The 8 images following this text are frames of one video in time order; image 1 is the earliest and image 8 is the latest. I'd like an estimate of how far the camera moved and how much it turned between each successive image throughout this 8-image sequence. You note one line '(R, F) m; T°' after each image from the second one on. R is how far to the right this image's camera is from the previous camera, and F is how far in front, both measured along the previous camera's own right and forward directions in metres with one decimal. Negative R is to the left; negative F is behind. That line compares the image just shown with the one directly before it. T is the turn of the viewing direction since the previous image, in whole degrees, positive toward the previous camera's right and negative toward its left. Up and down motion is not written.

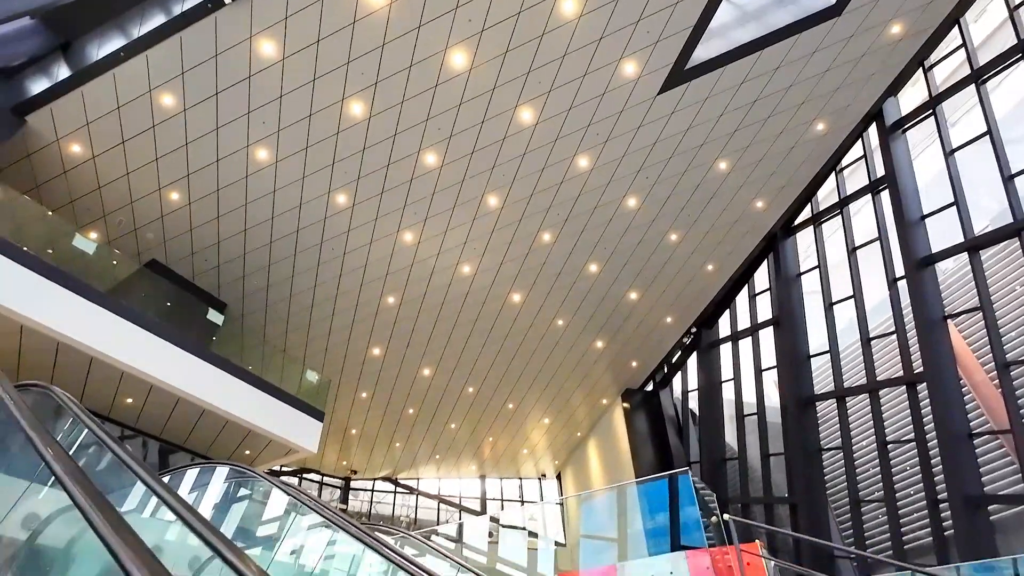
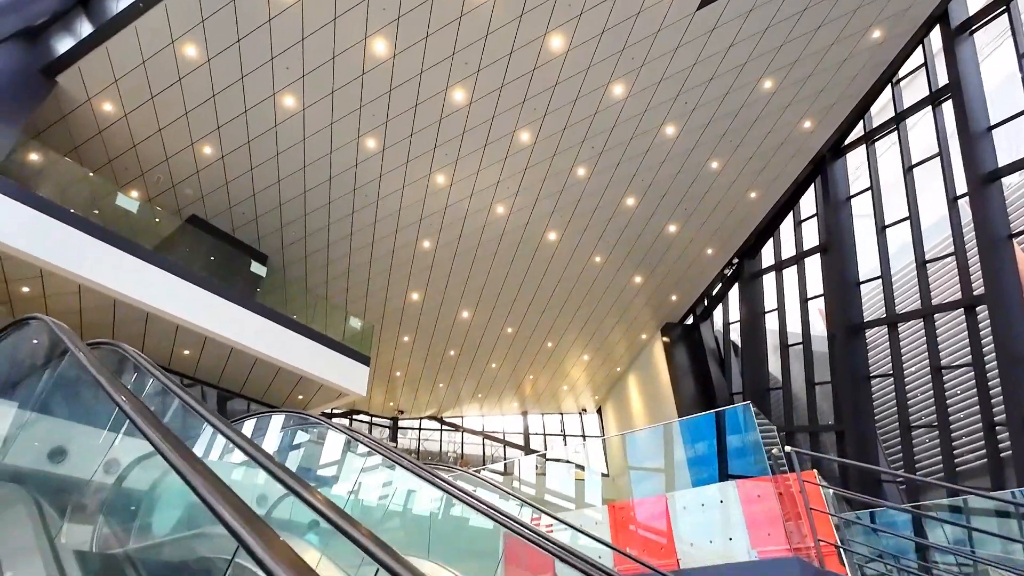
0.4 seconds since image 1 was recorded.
(-0.1, +0.1) m; -3°
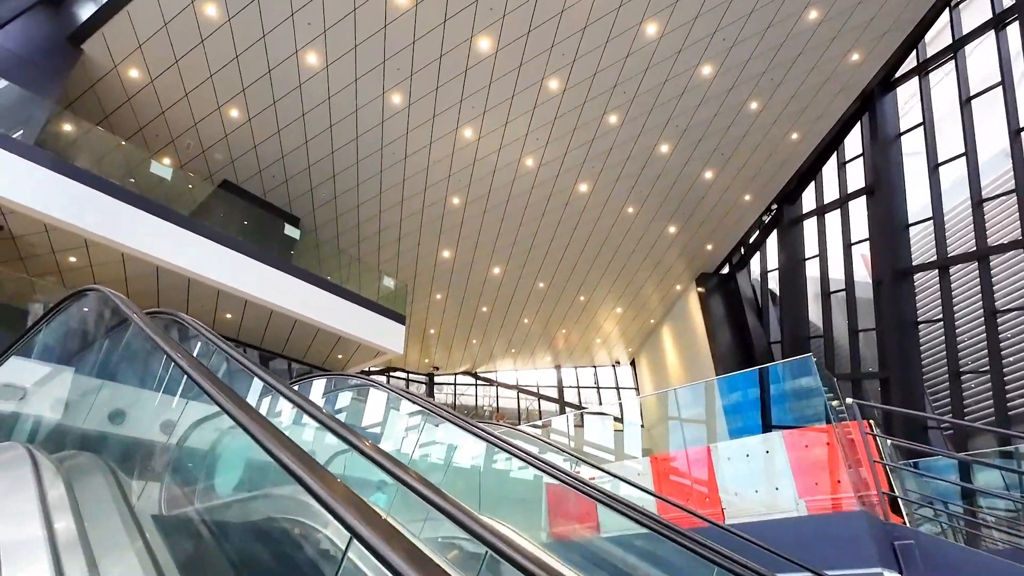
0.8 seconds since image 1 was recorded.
(-0.1, +0.1) m; -3°
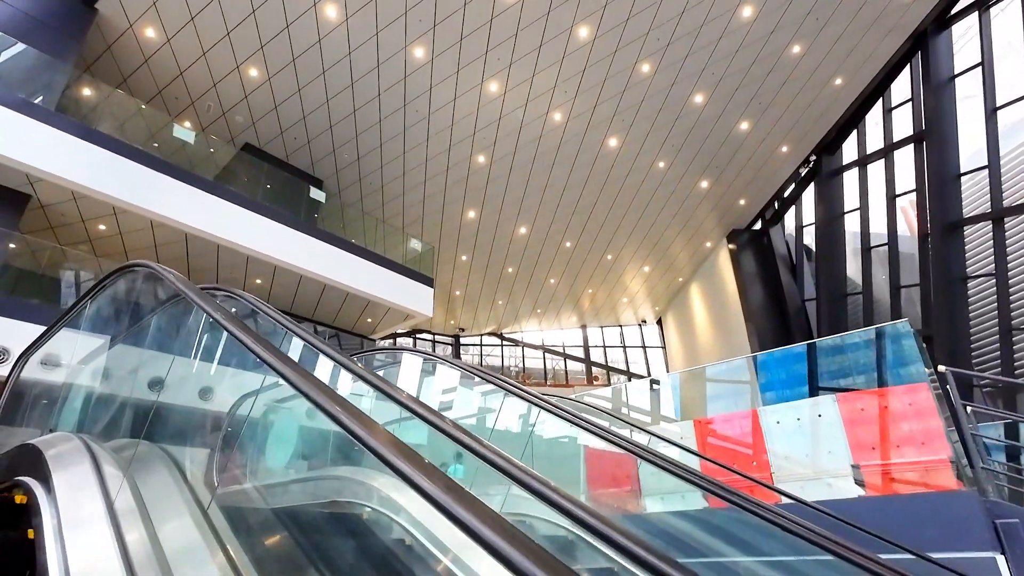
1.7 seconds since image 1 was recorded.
(-0.2, +0.2) m; -2°
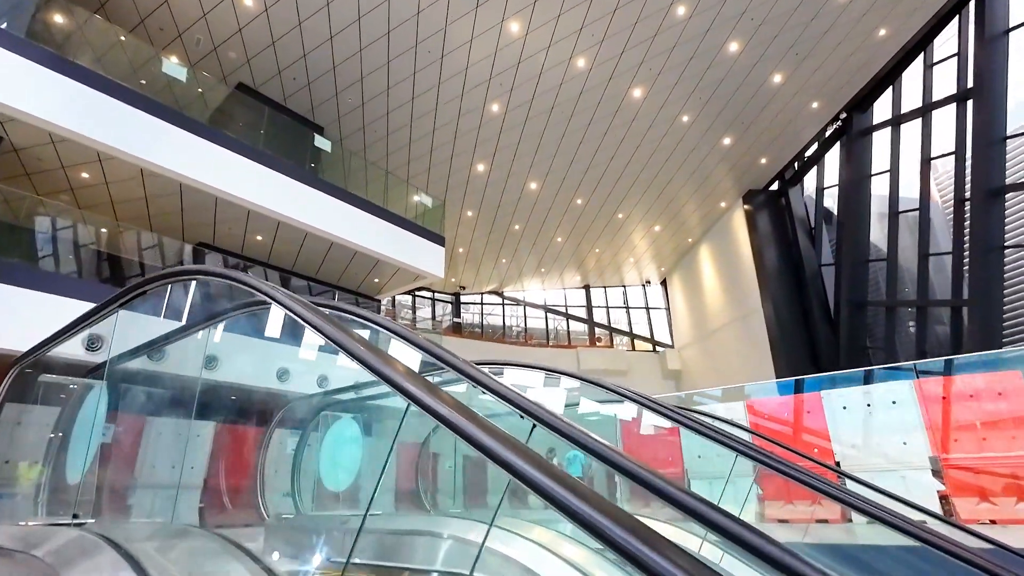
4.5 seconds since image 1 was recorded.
(-0.5, +0.6) m; +2°
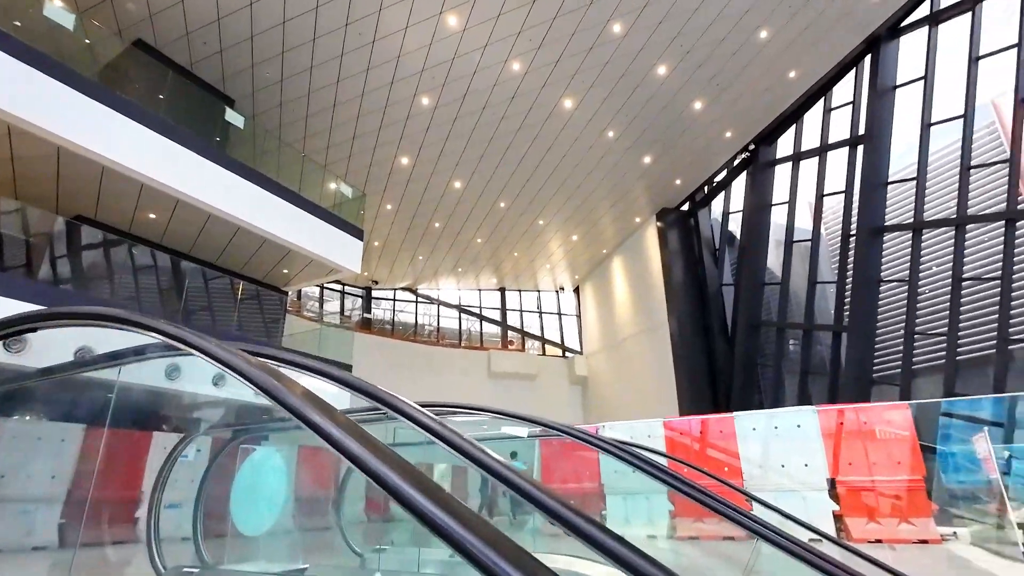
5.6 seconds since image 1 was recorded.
(-0.2, +0.2) m; +9°
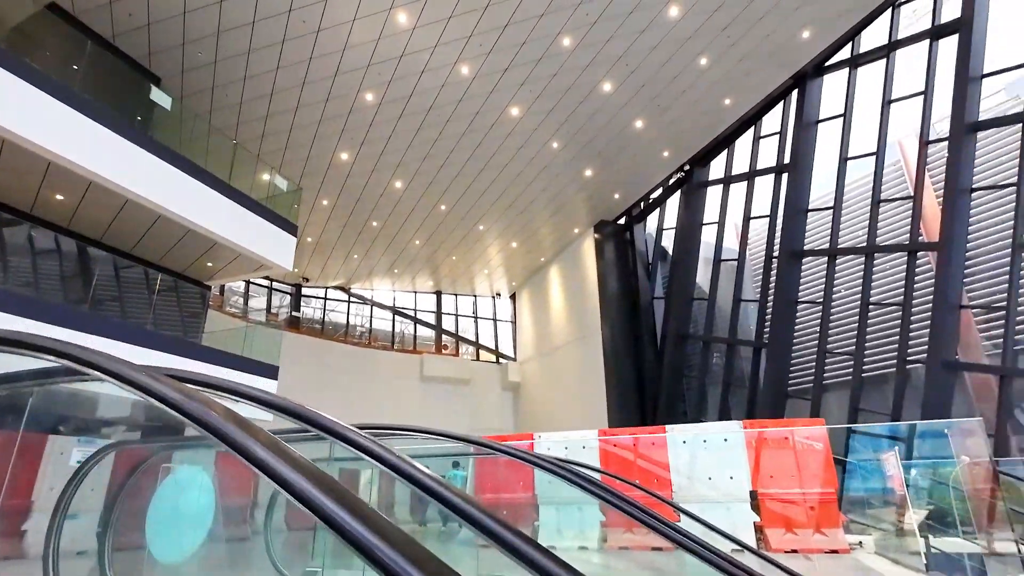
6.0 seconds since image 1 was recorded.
(-0.1, +0.1) m; +7°
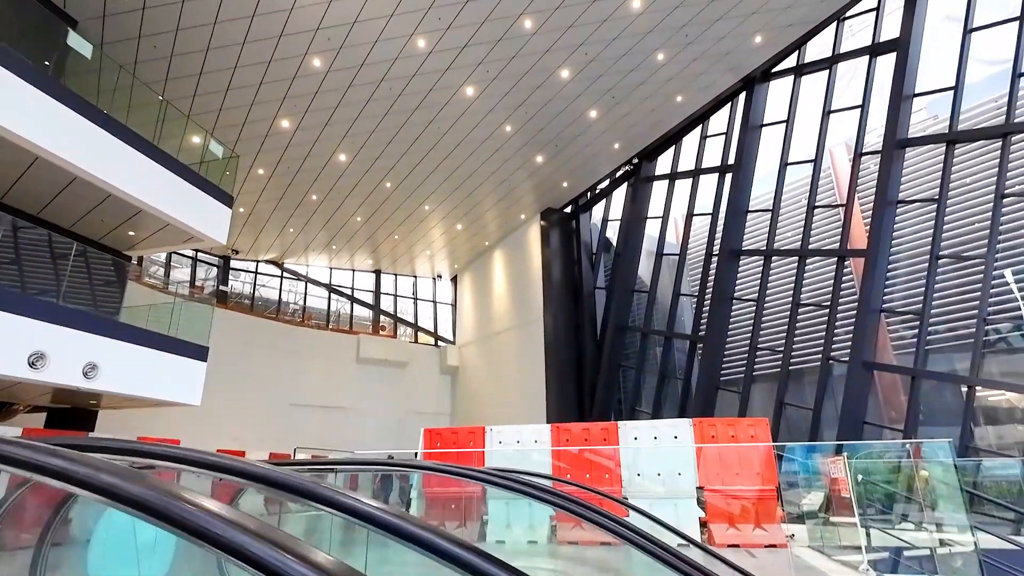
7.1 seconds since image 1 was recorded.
(-0.2, +0.2) m; +7°
